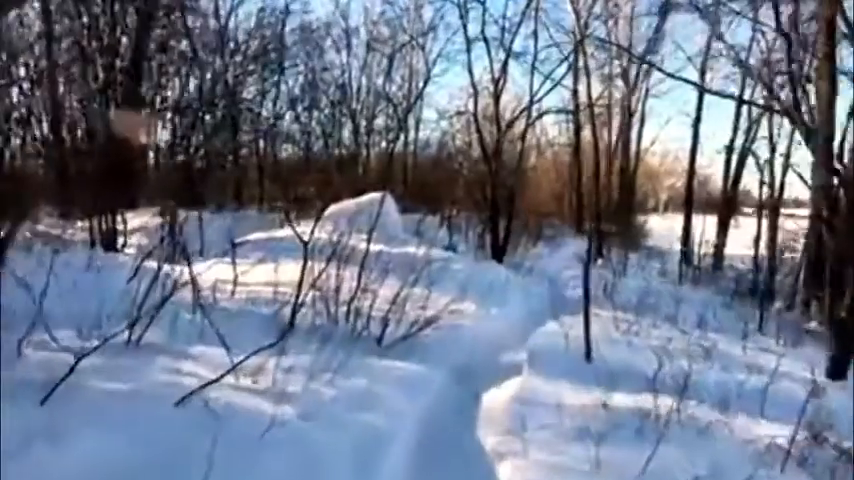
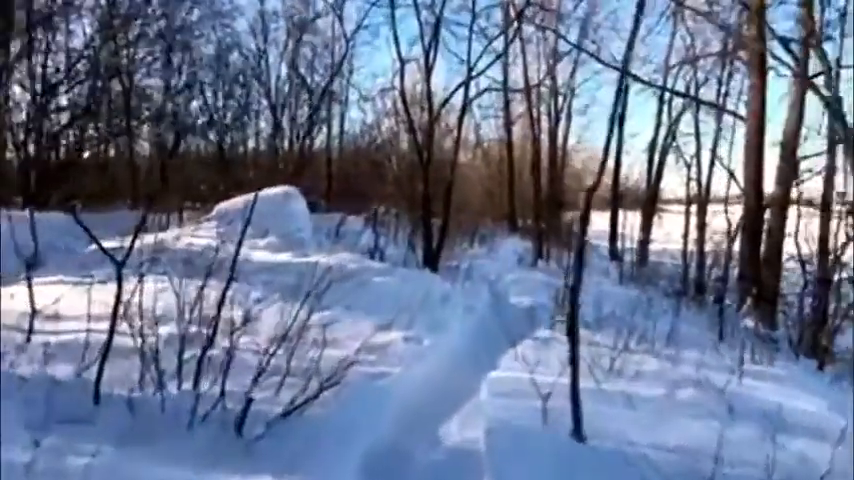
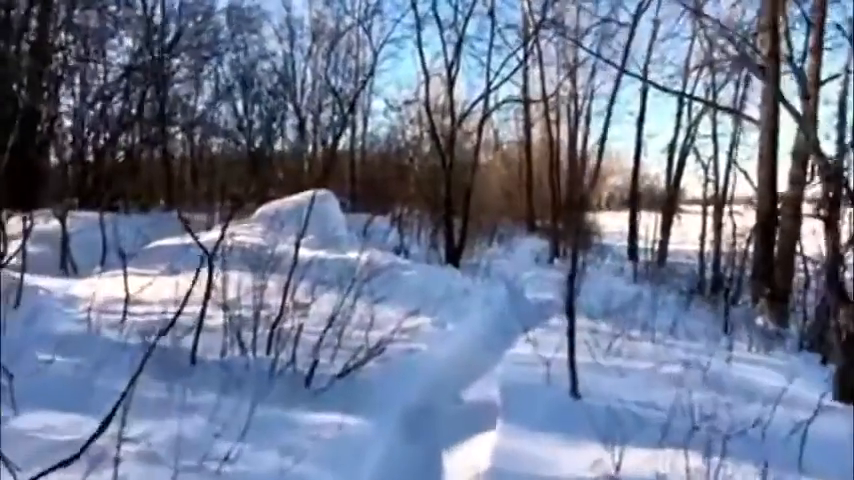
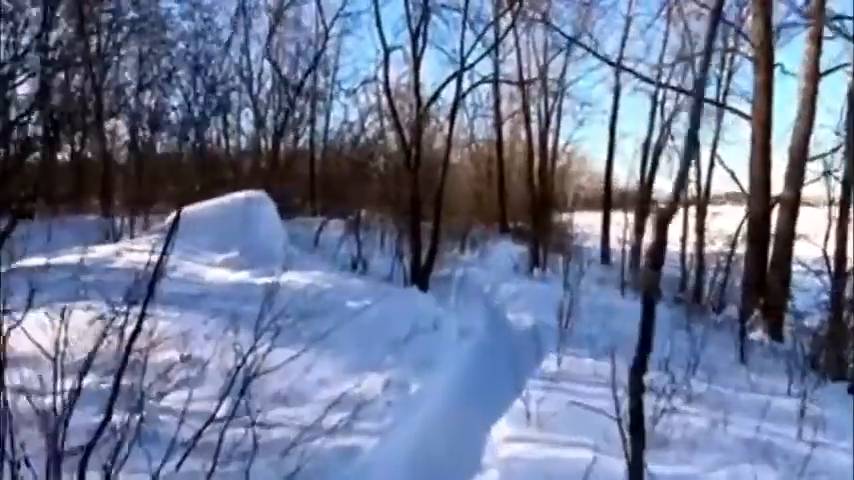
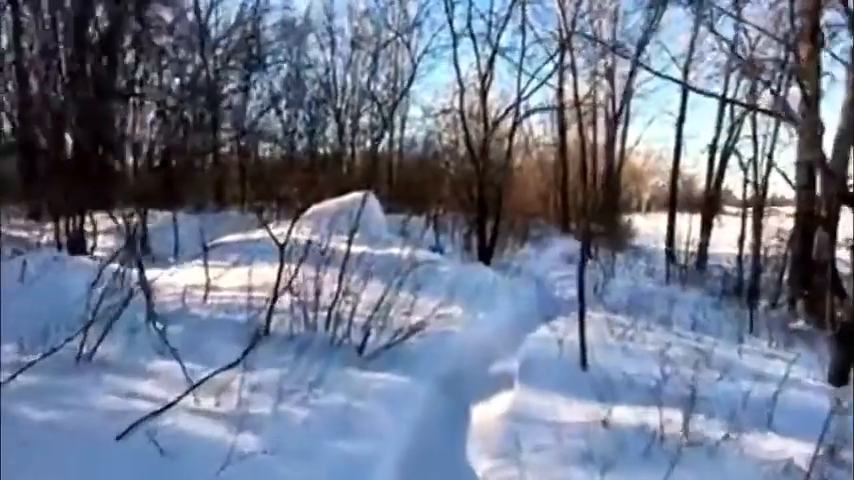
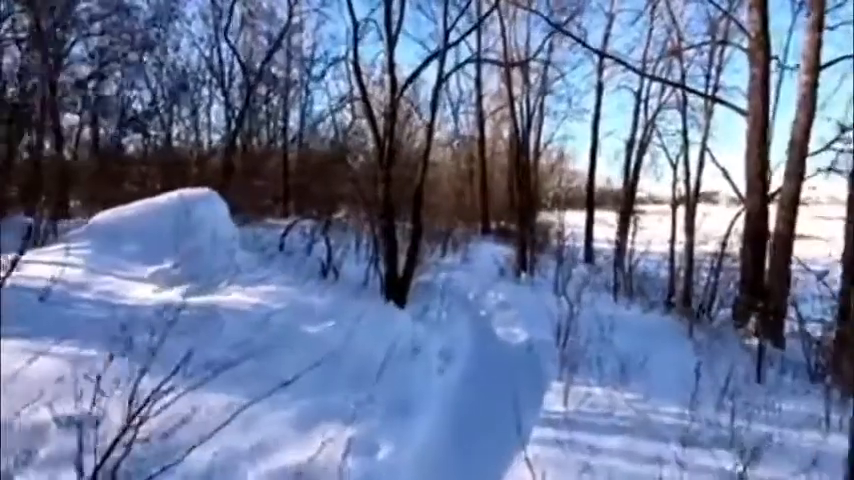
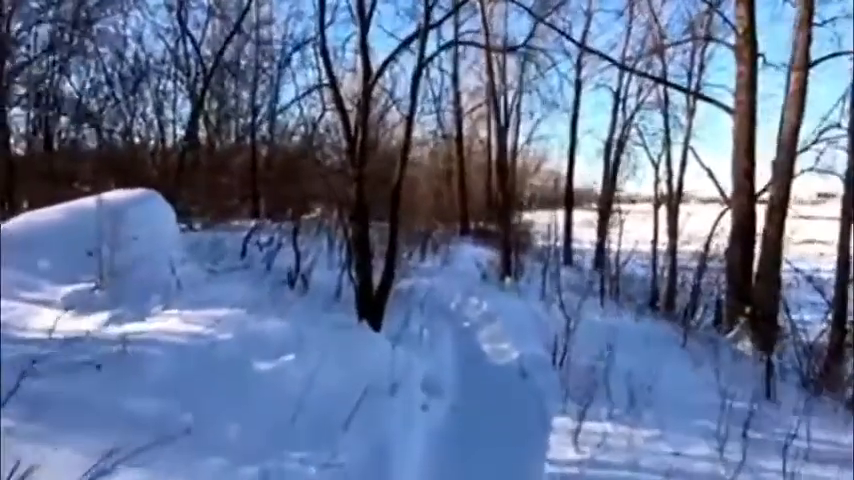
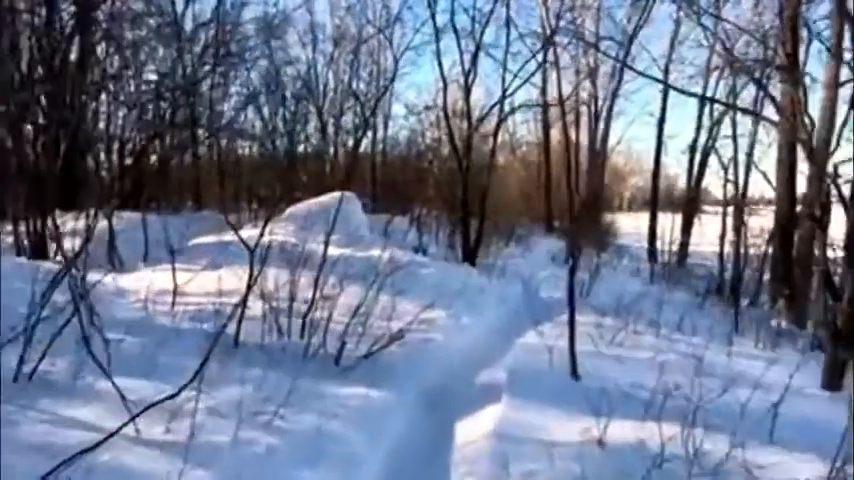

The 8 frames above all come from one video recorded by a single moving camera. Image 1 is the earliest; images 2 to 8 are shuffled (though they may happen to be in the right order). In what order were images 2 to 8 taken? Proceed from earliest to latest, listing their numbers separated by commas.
5, 8, 3, 2, 4, 6, 7
